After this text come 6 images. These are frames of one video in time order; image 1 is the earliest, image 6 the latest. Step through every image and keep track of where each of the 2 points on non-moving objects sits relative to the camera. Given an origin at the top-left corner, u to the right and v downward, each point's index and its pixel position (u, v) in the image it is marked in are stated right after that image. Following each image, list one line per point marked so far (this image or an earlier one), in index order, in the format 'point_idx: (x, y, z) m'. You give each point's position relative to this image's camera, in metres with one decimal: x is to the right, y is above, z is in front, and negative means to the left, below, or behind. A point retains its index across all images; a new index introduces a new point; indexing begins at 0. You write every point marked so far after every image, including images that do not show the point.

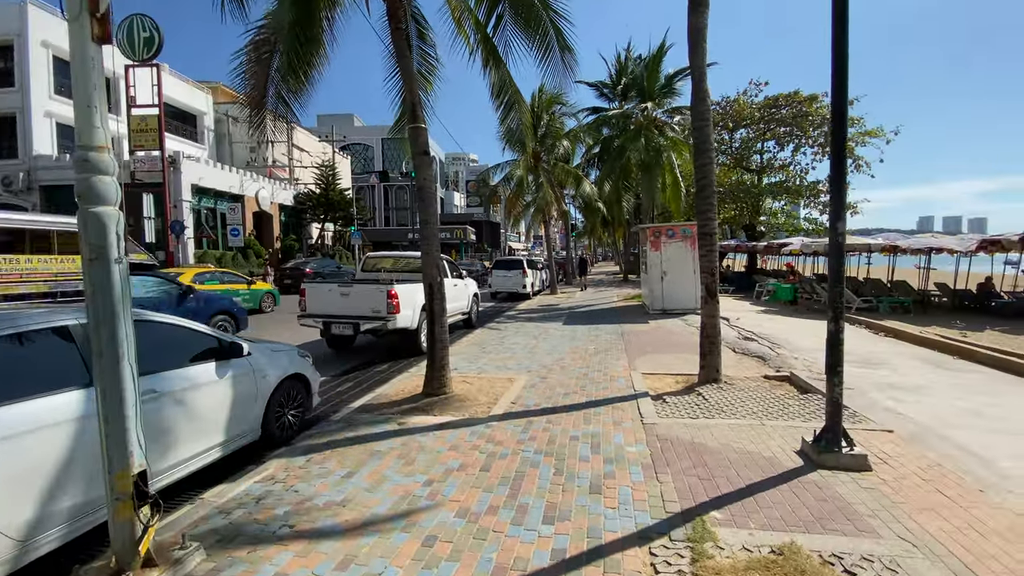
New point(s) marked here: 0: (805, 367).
0: (+5.1, -1.4, +8.3) m
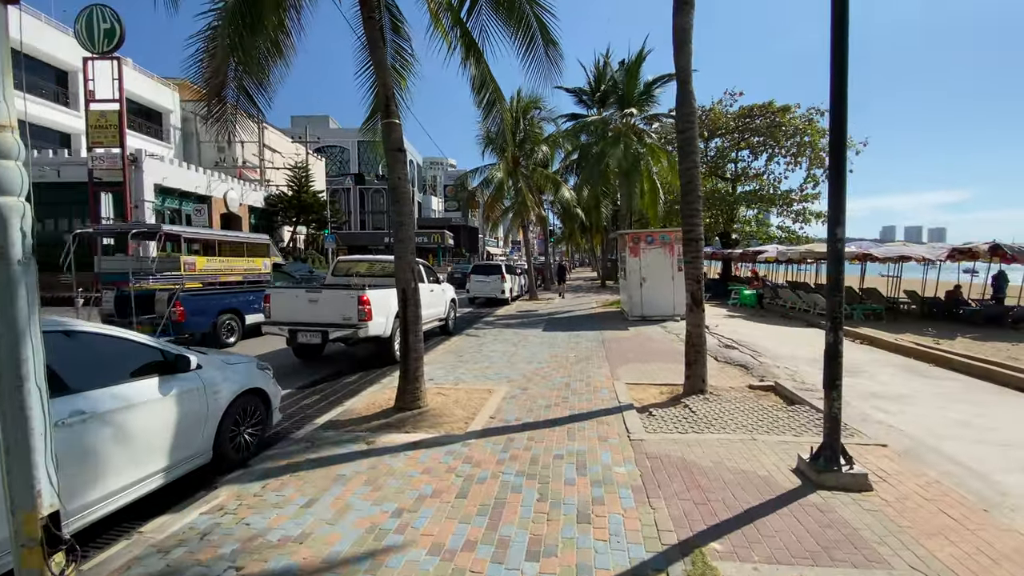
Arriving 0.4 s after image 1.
0: (+4.7, -1.5, +8.2) m
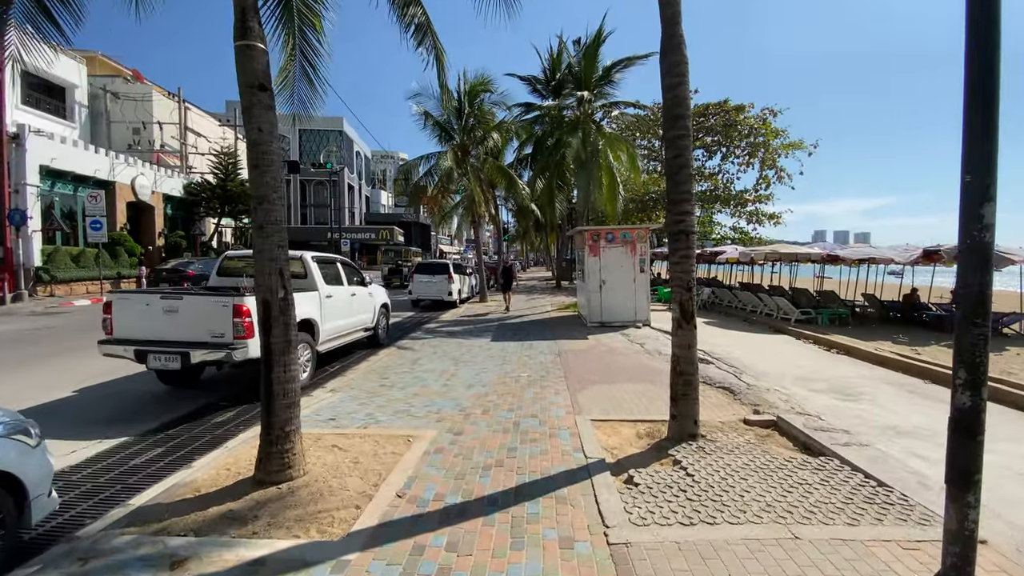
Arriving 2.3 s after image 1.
0: (+3.8, -1.6, +6.7) m
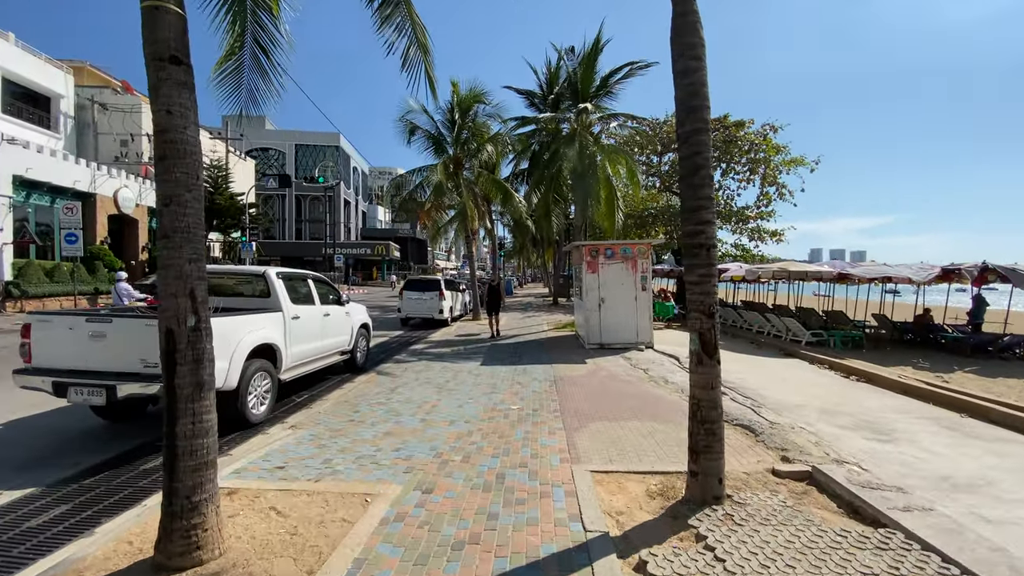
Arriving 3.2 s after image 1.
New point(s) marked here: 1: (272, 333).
0: (+3.6, -1.9, +5.7) m
1: (-3.5, -0.7, +7.0) m
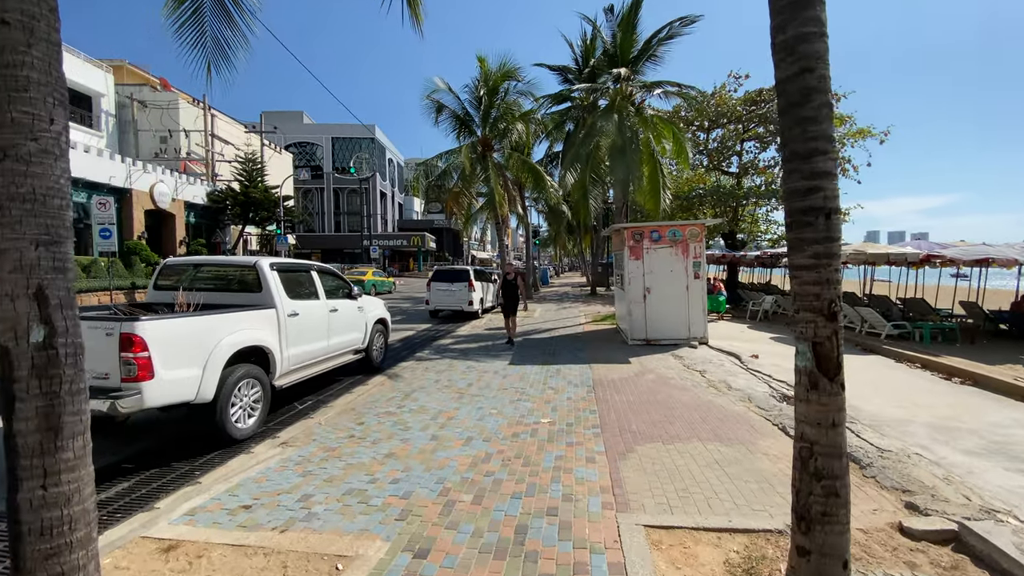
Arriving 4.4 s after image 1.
0: (+3.9, -1.8, +4.2) m
1: (-3.2, -0.6, +6.0) m
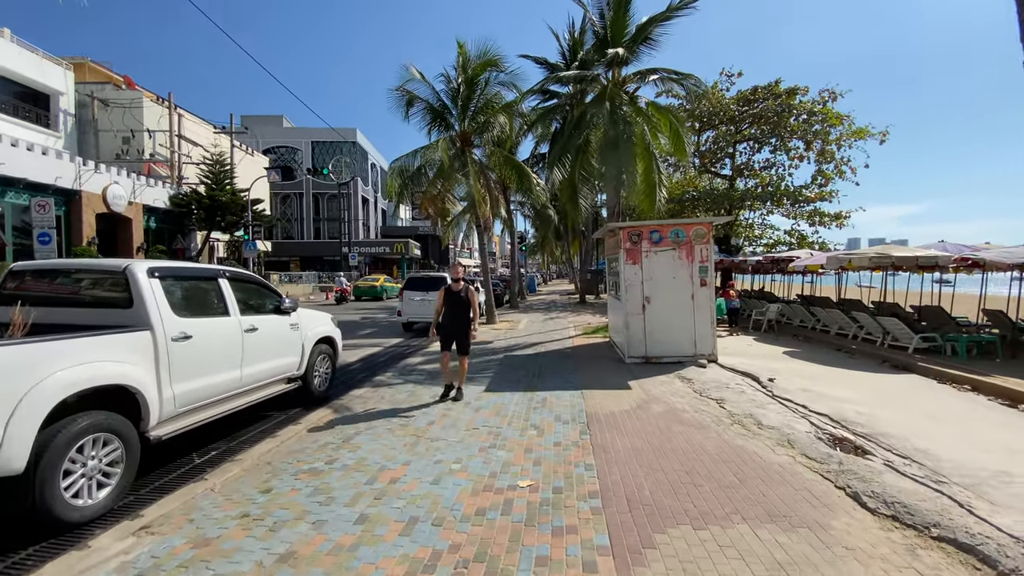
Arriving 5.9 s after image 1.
0: (+3.6, -1.9, +2.6) m
1: (-3.5, -0.7, +4.3) m
